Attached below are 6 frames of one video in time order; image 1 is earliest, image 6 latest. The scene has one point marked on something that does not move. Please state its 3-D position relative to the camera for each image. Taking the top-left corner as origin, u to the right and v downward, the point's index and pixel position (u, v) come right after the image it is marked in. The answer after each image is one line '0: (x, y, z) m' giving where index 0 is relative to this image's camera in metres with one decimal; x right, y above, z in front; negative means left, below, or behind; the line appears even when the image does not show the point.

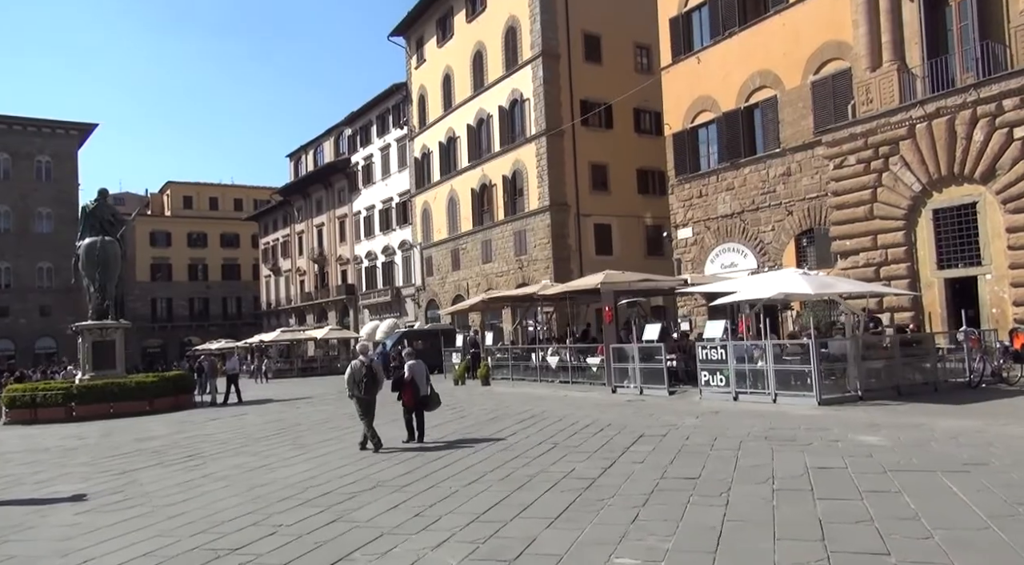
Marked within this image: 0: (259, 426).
0: (-4.5, -2.5, +14.2) m
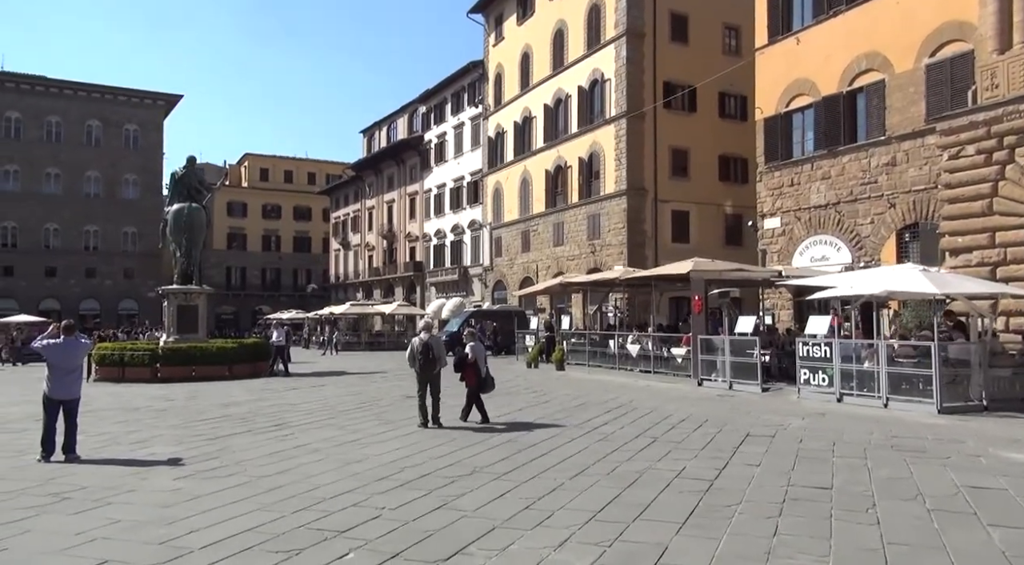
0: (-3.1, -2.0, +14.3) m
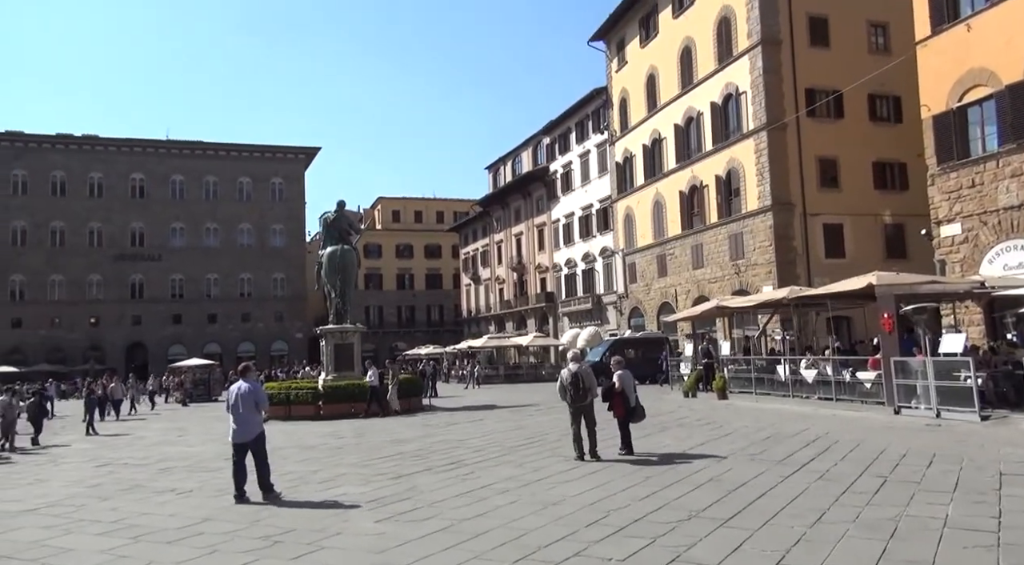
0: (-0.2, -2.6, +14.1) m
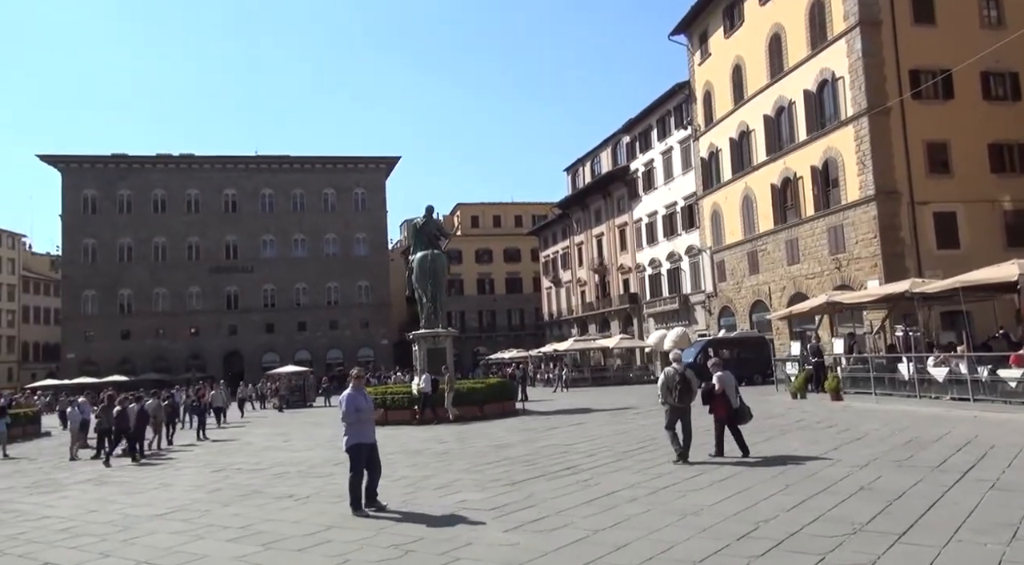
0: (+1.6, -2.7, +13.7) m
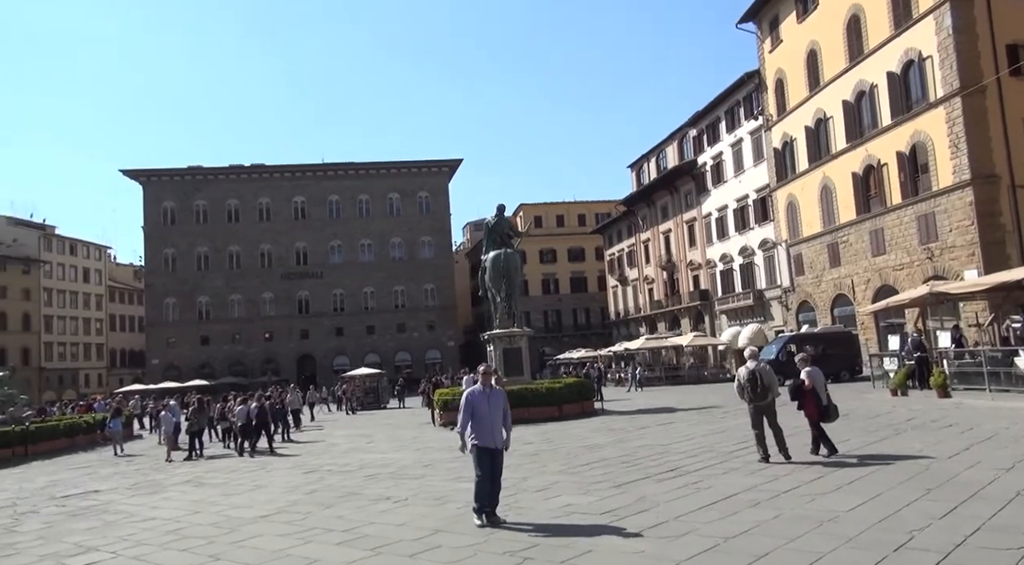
0: (+3.1, -2.6, +13.3) m
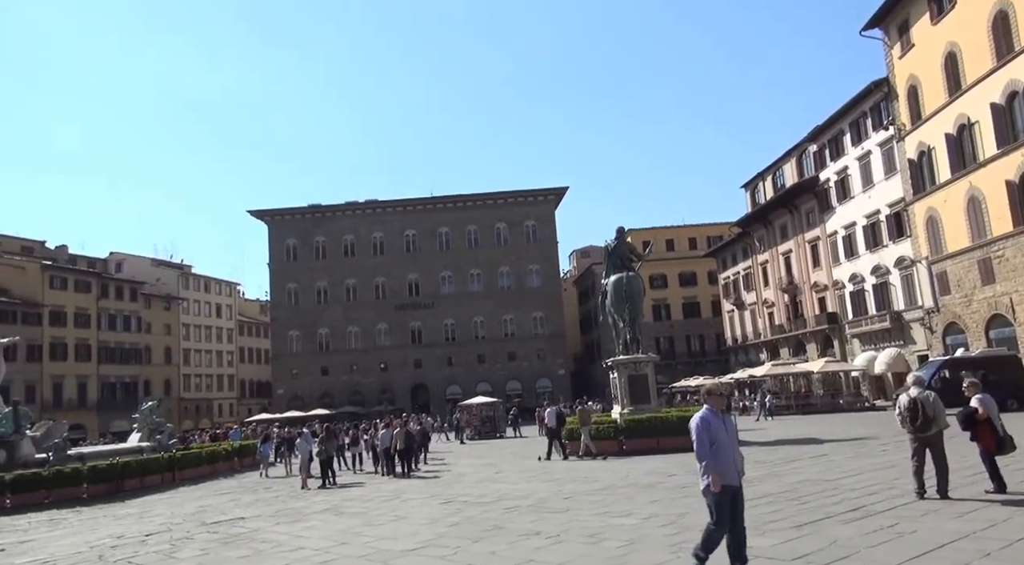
0: (+5.4, -2.8, +12.1) m
